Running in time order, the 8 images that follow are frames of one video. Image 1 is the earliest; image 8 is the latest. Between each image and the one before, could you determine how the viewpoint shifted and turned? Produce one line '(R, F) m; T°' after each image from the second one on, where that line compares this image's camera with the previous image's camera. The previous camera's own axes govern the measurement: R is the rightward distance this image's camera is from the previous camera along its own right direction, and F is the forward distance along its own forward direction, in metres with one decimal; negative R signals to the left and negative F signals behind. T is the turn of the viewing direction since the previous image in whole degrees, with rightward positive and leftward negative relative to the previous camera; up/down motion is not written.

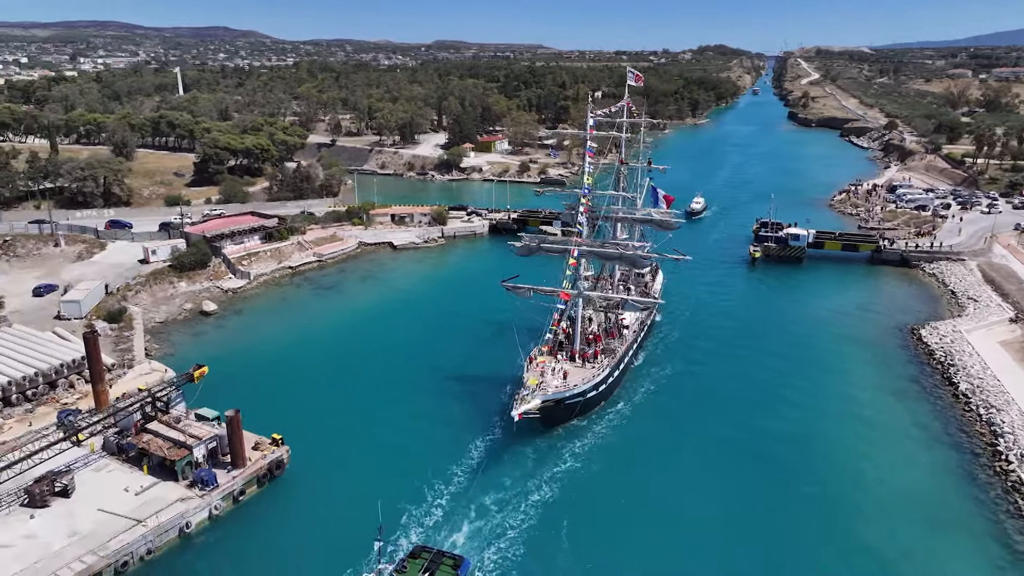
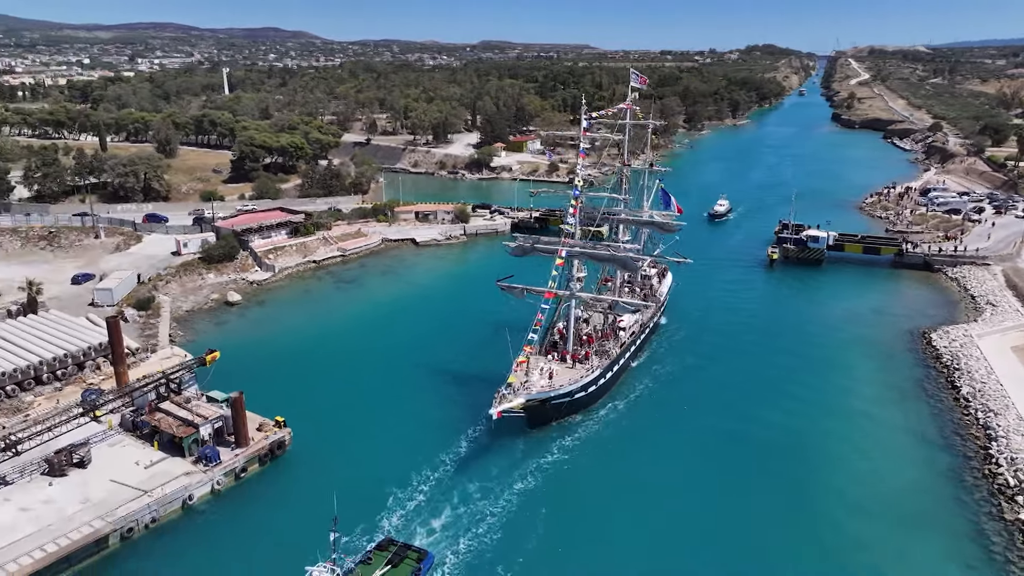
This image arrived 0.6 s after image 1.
(+2.3, -1.1) m; -3°
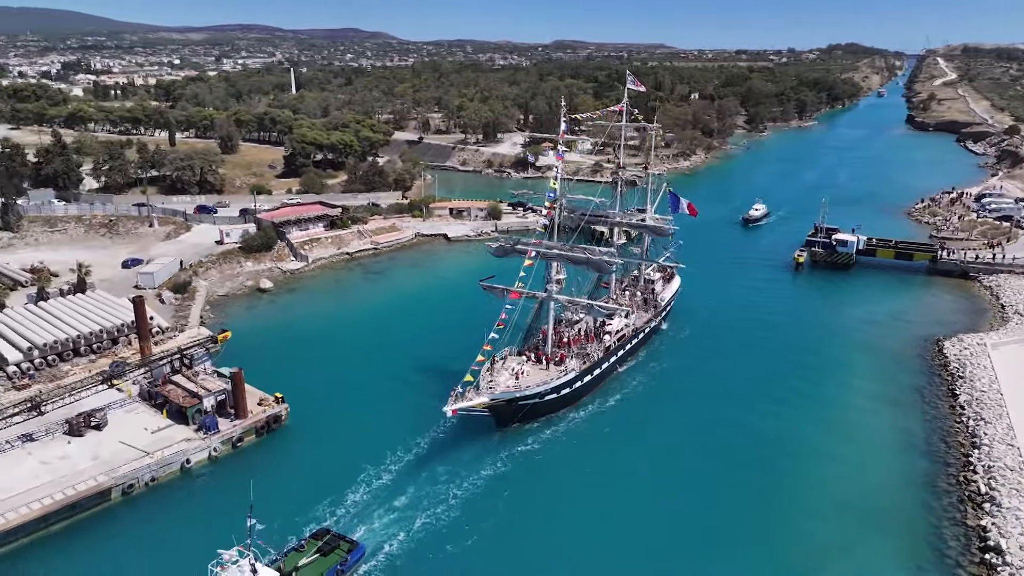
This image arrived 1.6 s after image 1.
(+4.1, -1.4) m; -5°
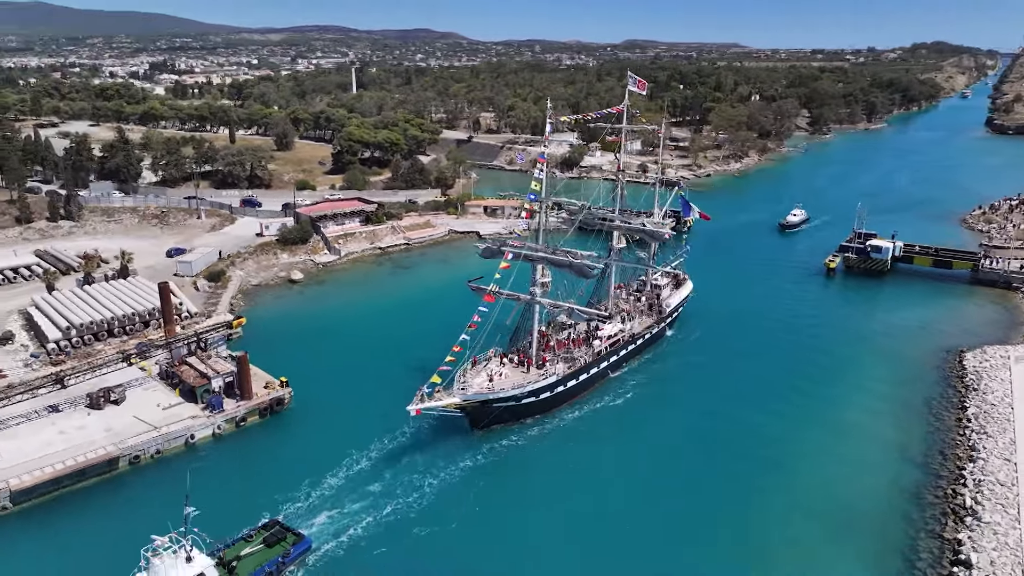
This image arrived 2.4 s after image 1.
(+3.6, -0.7) m; -5°
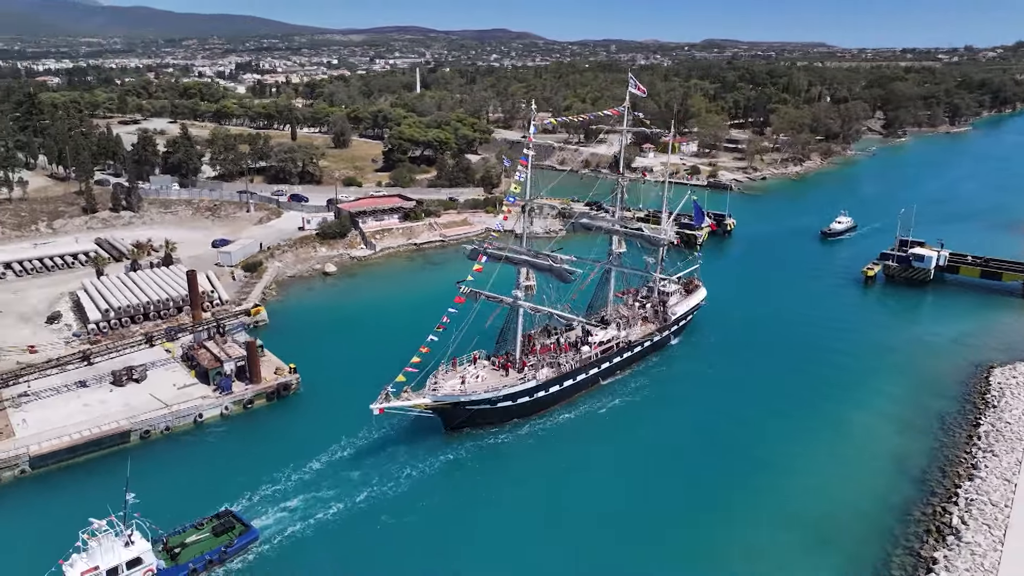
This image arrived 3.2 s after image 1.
(+3.8, -0.4) m; -6°
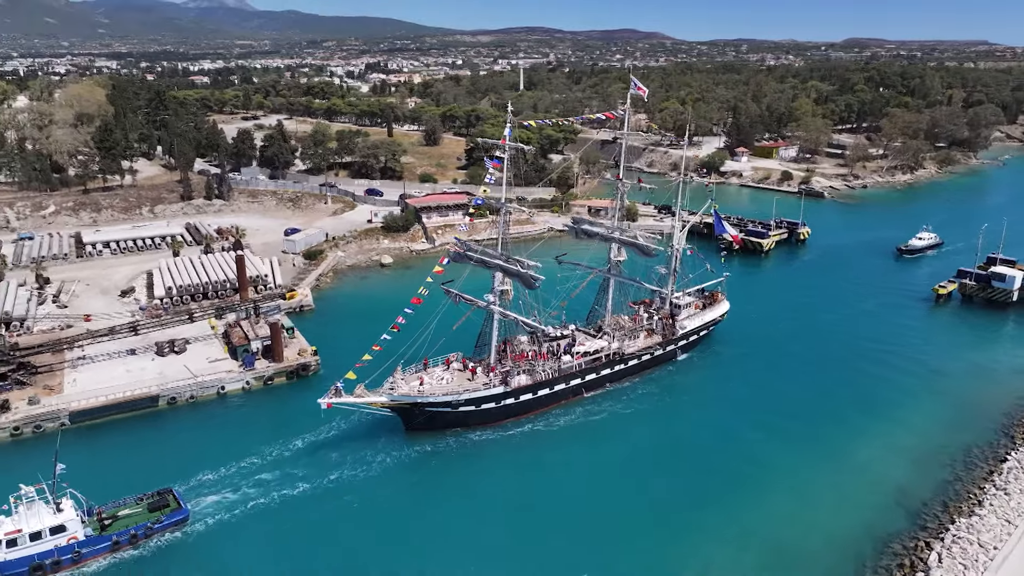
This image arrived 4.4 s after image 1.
(+6.0, -0.2) m; -9°
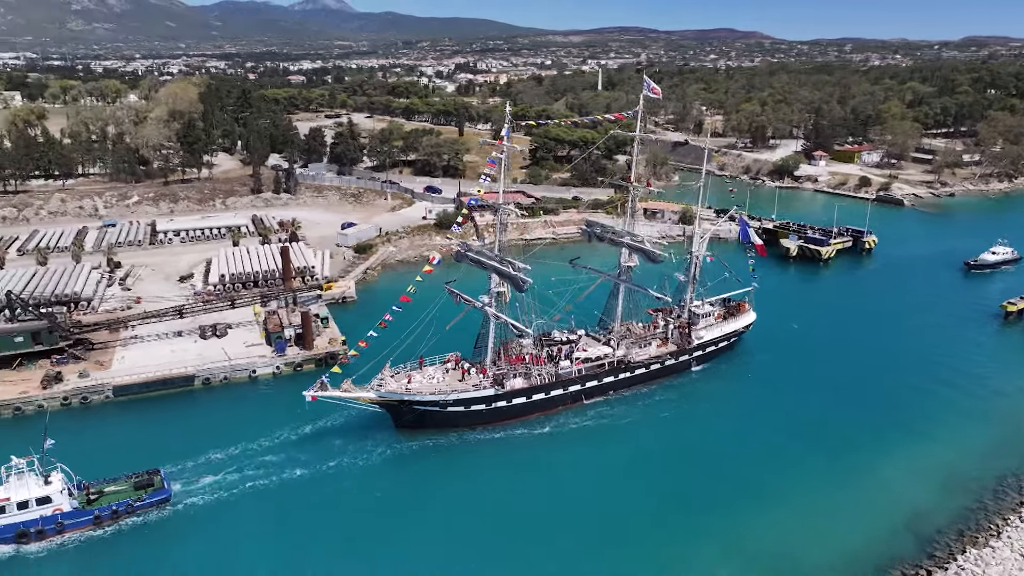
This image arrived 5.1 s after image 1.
(+3.6, 0.0) m; -7°
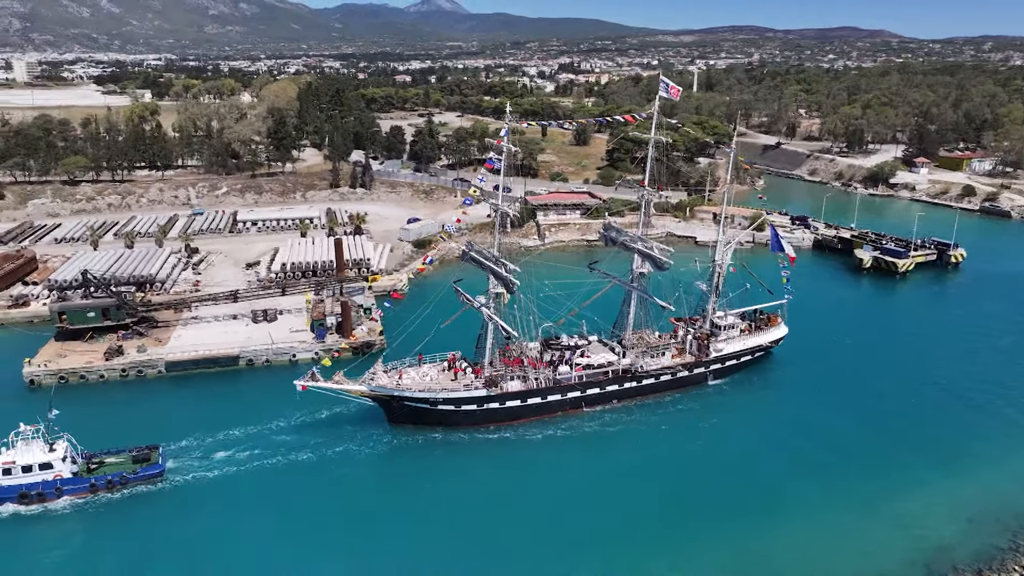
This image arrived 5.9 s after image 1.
(+4.0, +0.1) m; -8°
